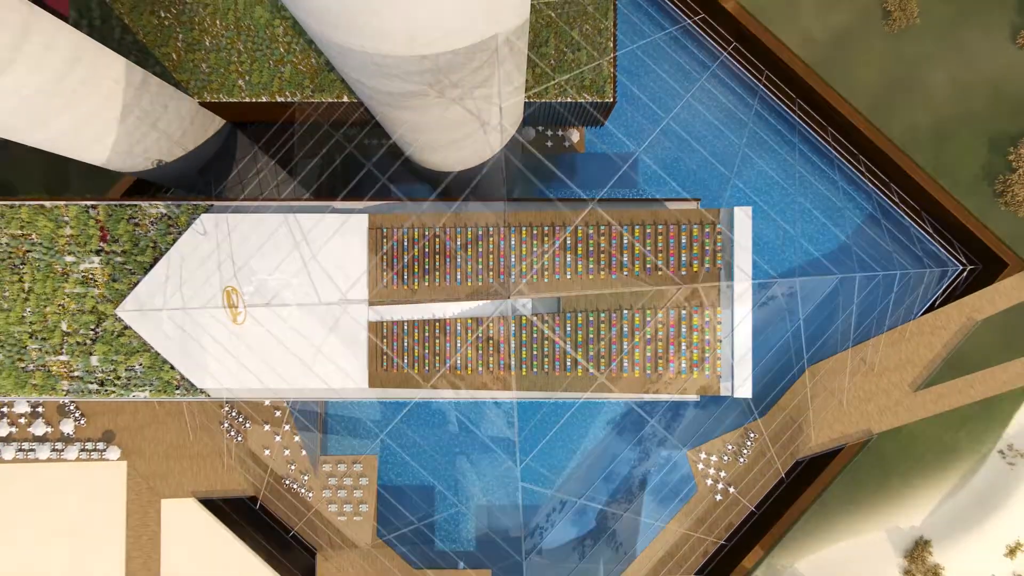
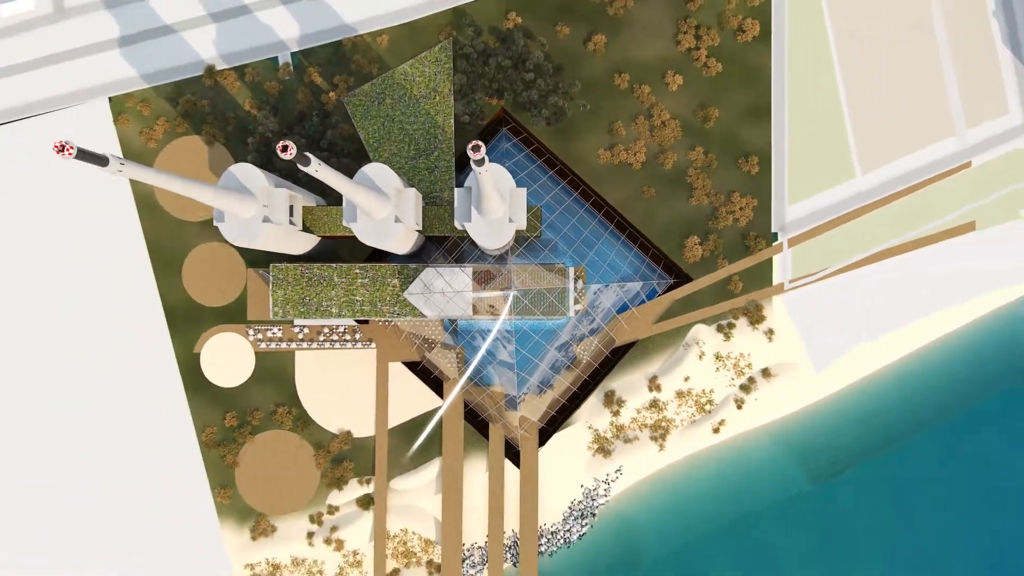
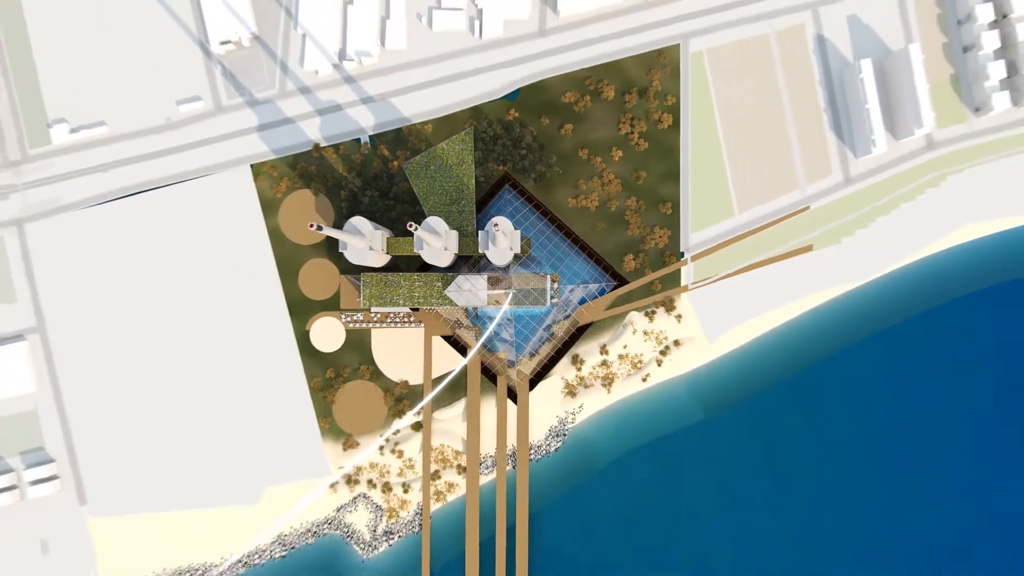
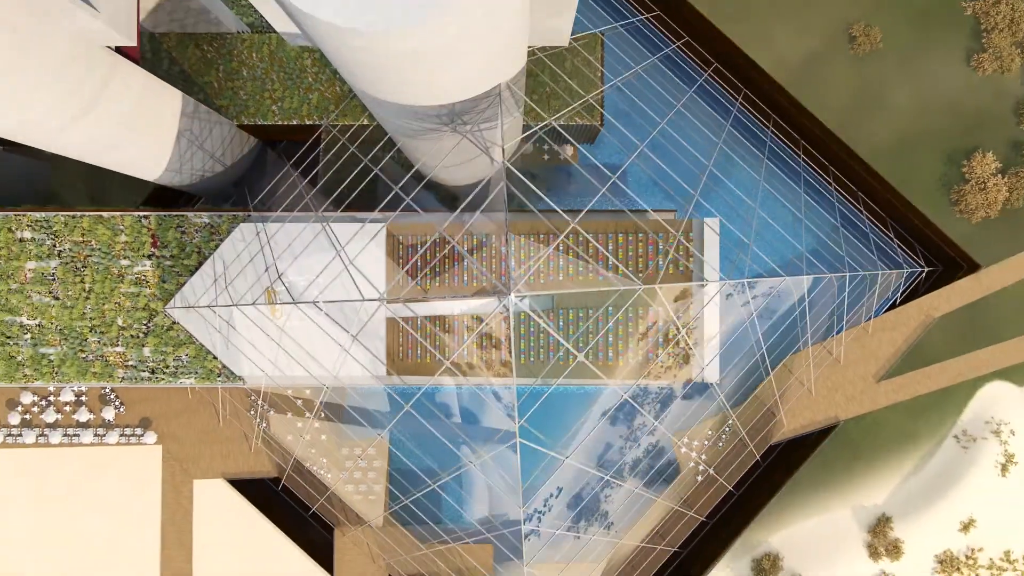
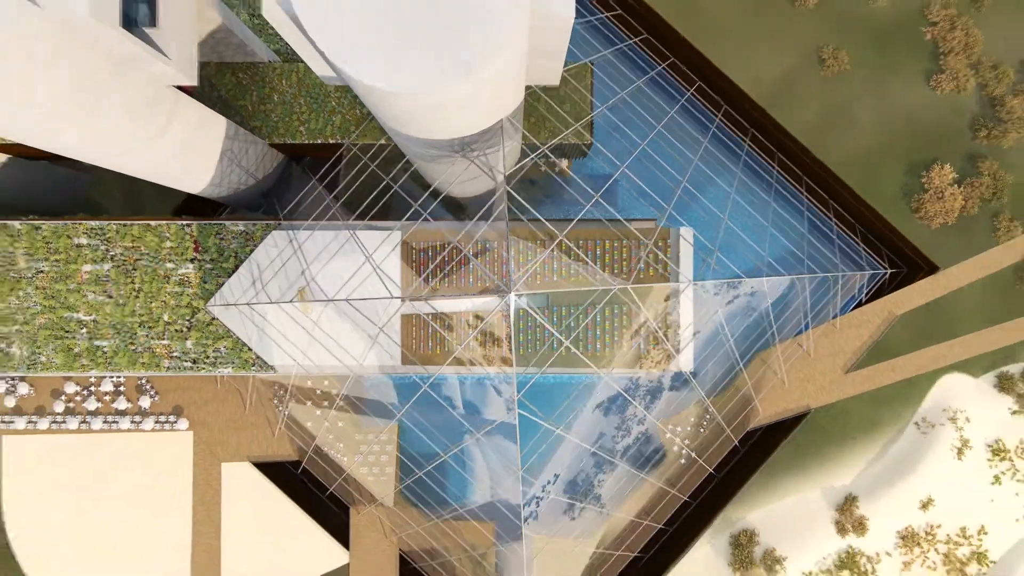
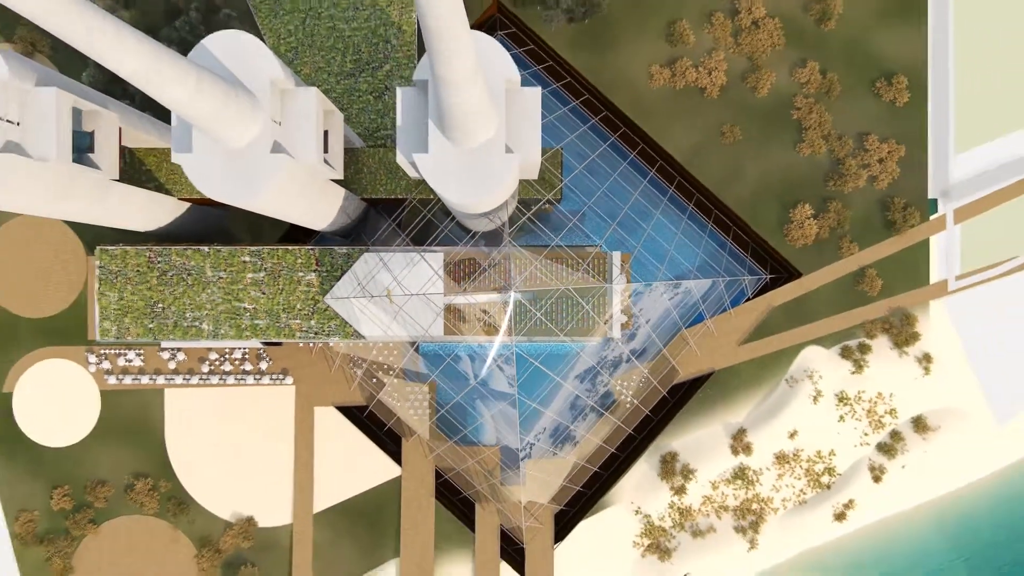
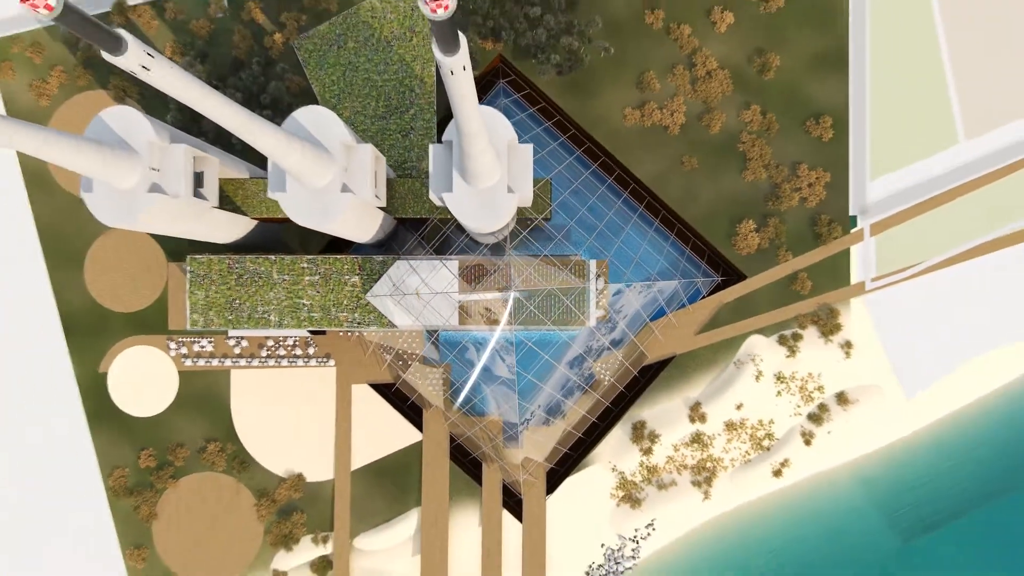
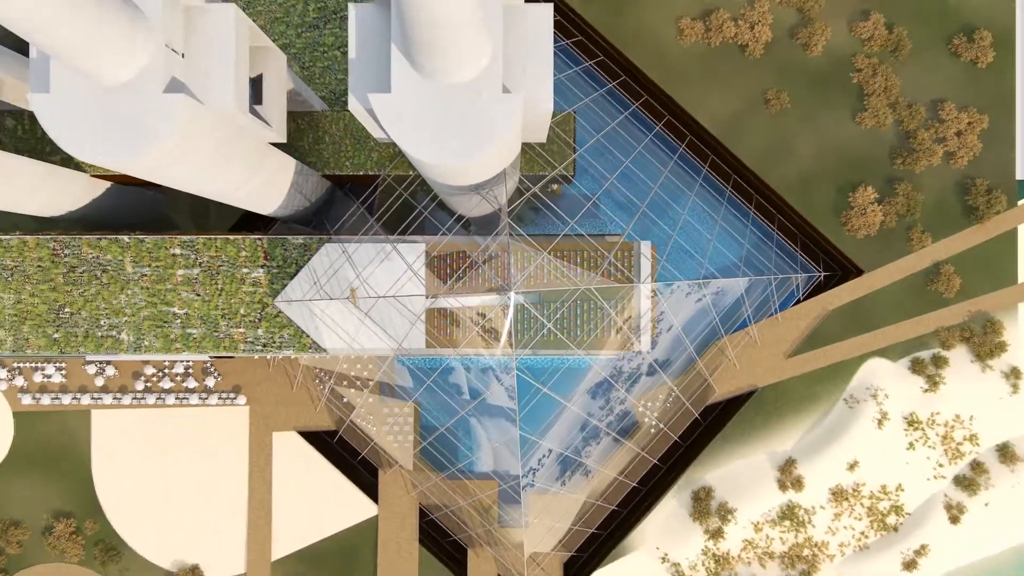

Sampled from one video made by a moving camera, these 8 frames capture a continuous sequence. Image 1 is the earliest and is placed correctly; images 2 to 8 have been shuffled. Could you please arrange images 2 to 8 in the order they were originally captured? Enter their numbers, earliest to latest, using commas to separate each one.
4, 5, 8, 6, 7, 2, 3
